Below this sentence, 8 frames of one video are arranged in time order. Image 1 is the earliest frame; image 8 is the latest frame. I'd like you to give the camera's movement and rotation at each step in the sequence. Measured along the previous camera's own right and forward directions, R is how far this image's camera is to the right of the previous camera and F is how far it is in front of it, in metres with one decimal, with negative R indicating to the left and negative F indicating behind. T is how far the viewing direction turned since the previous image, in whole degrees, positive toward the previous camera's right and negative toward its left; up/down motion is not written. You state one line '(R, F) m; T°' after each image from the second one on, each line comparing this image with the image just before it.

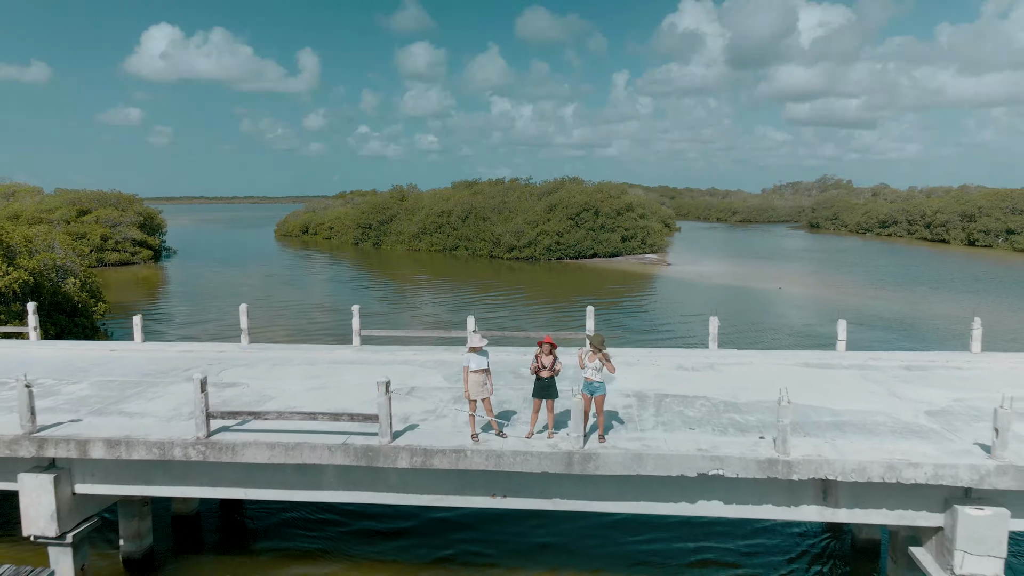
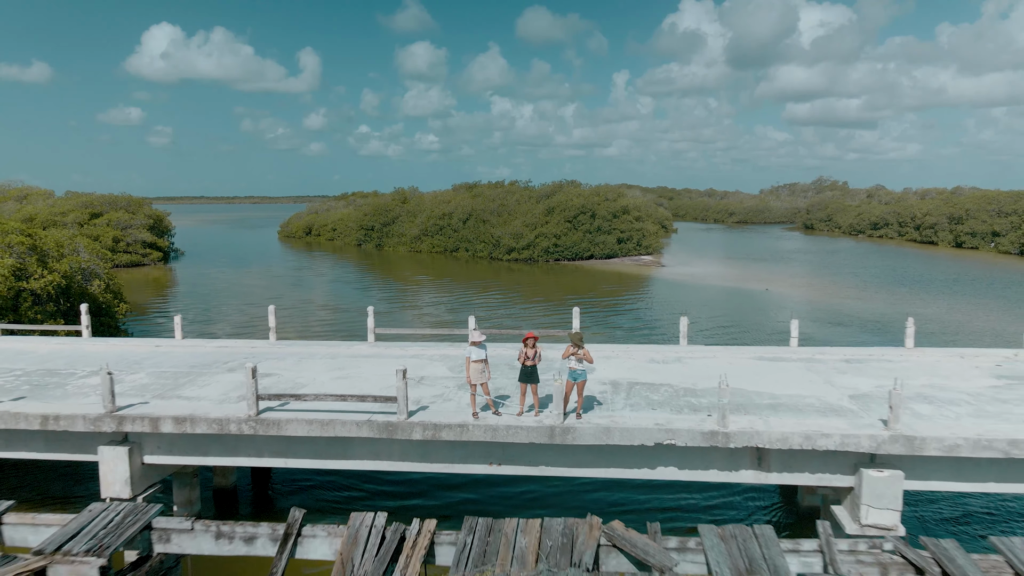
(0.0, -1.5) m; 0°
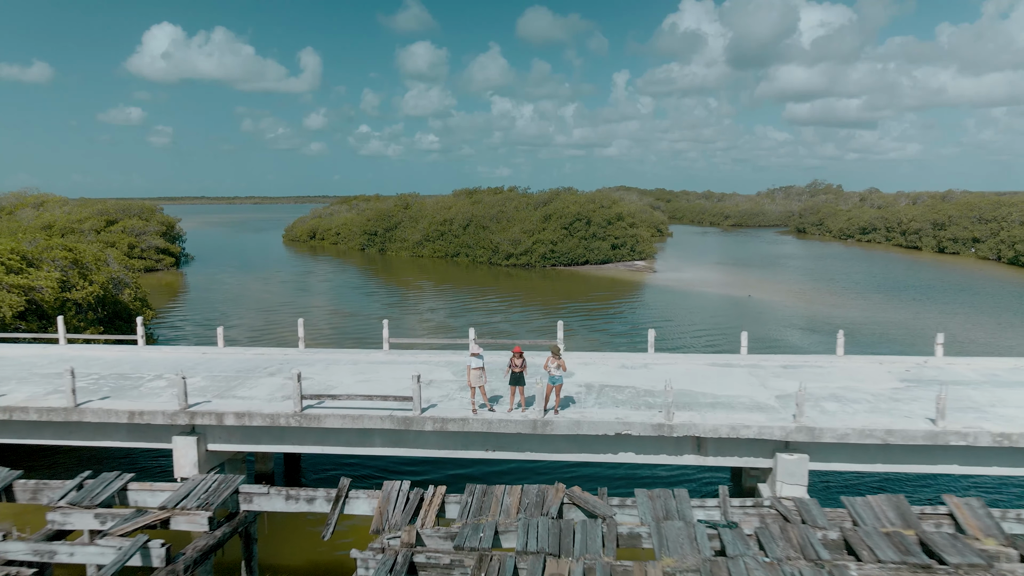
(+0.1, -2.1) m; 0°
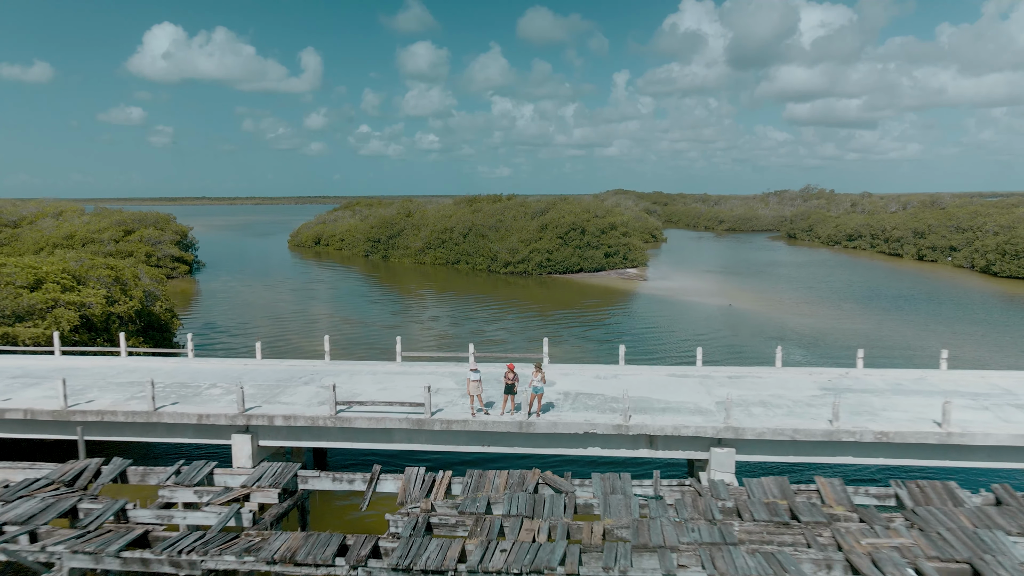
(+0.1, -2.6) m; 0°
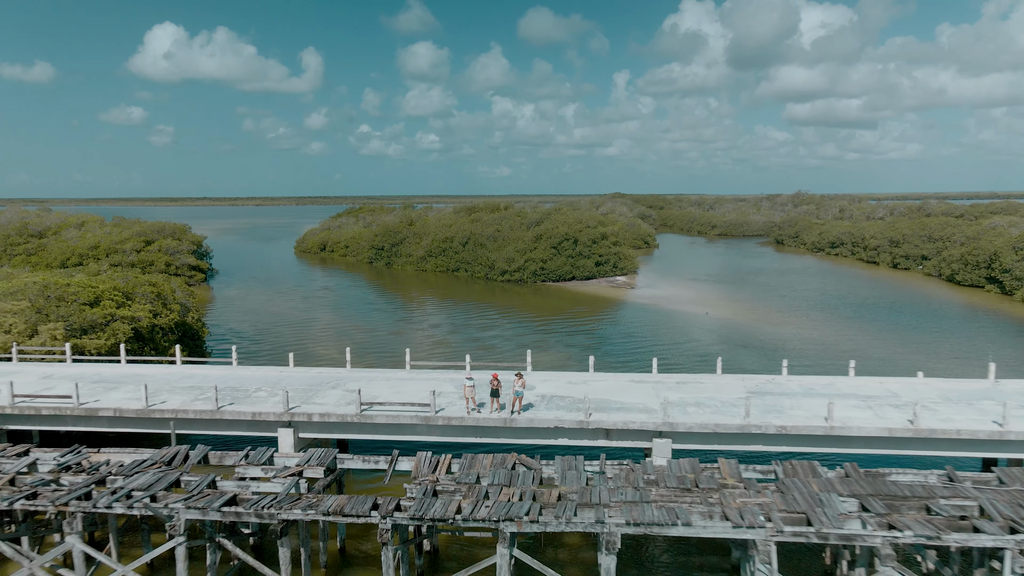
(+0.2, -3.5) m; 0°
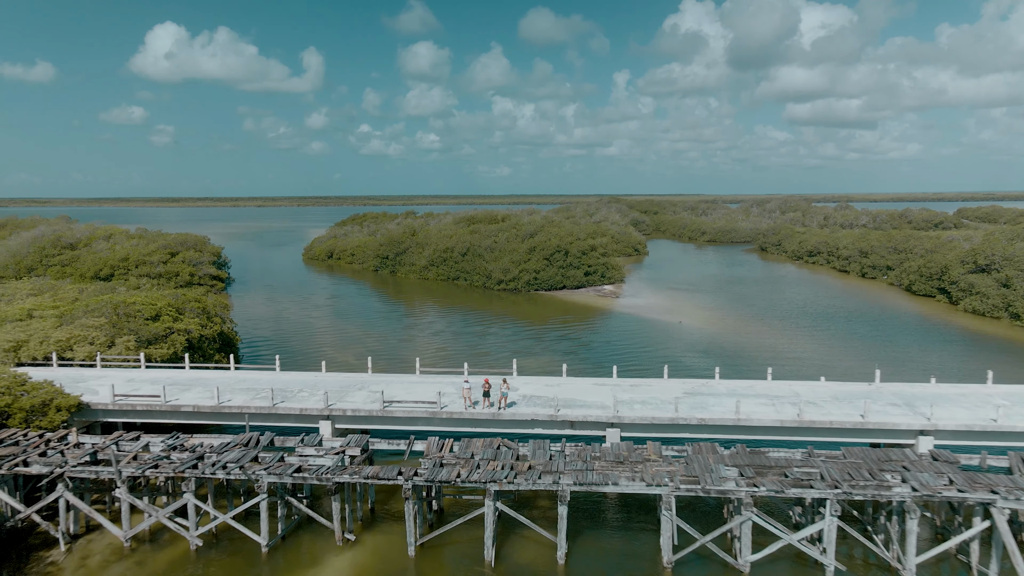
(+0.2, -5.0) m; 0°
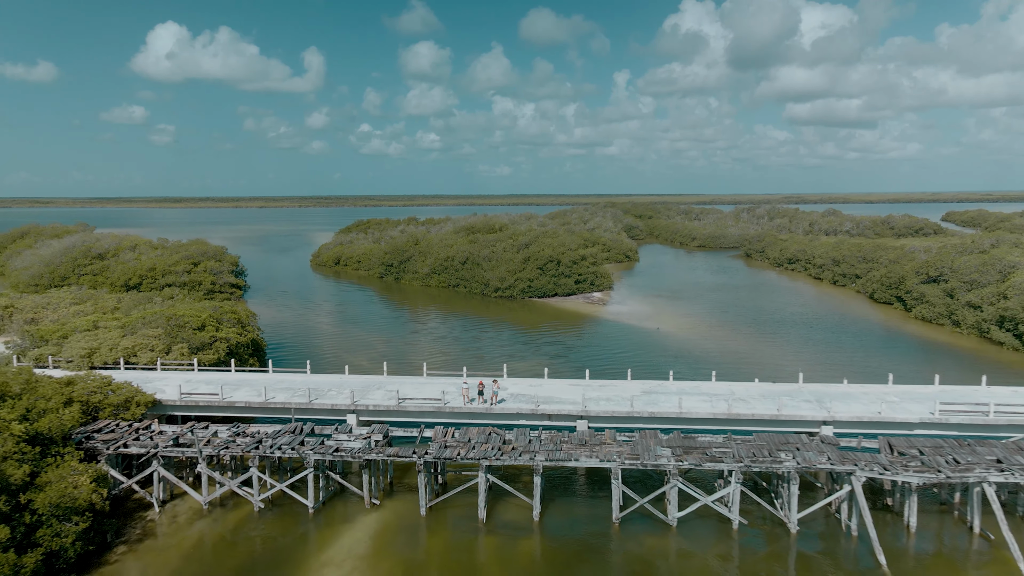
(+0.2, -5.3) m; 0°
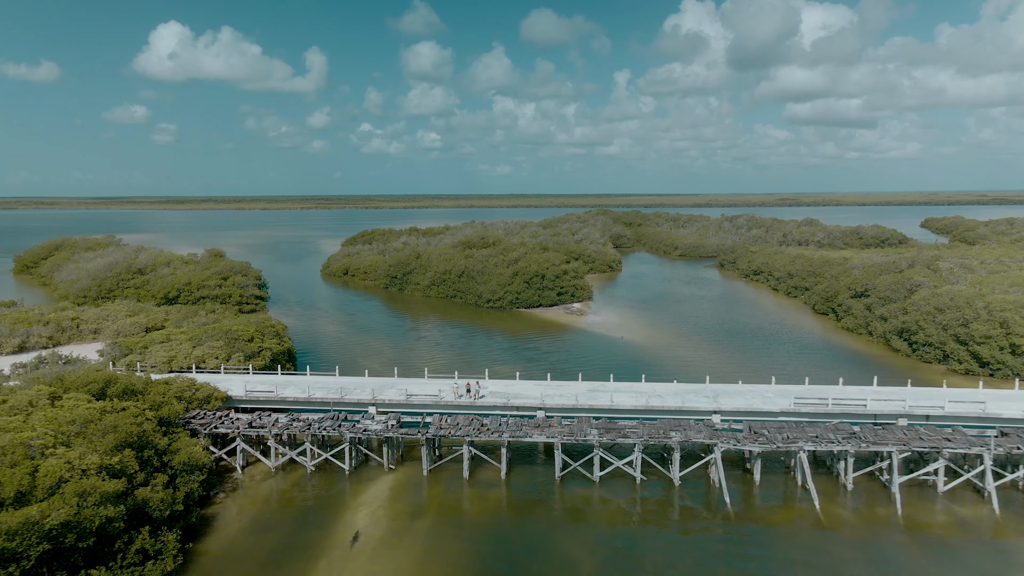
(+0.7, -9.6) m; 0°
